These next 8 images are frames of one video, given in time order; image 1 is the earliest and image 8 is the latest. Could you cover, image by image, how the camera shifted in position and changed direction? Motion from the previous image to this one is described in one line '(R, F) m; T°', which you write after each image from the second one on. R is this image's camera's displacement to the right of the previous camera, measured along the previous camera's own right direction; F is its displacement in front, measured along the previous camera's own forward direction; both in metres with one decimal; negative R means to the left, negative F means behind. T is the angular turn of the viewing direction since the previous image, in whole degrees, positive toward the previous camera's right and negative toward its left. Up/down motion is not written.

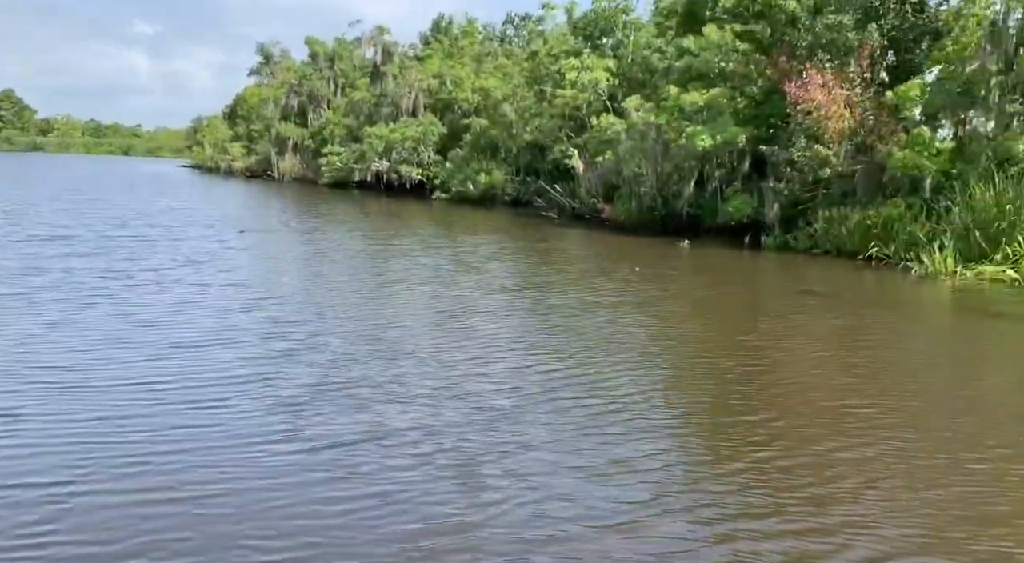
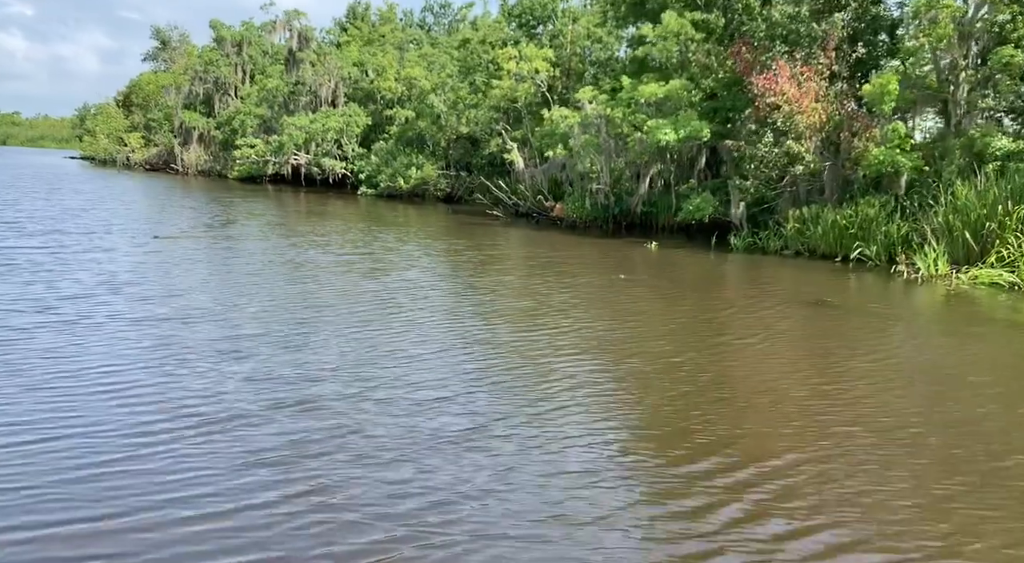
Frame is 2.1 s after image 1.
(-1.0, +1.7) m; +5°
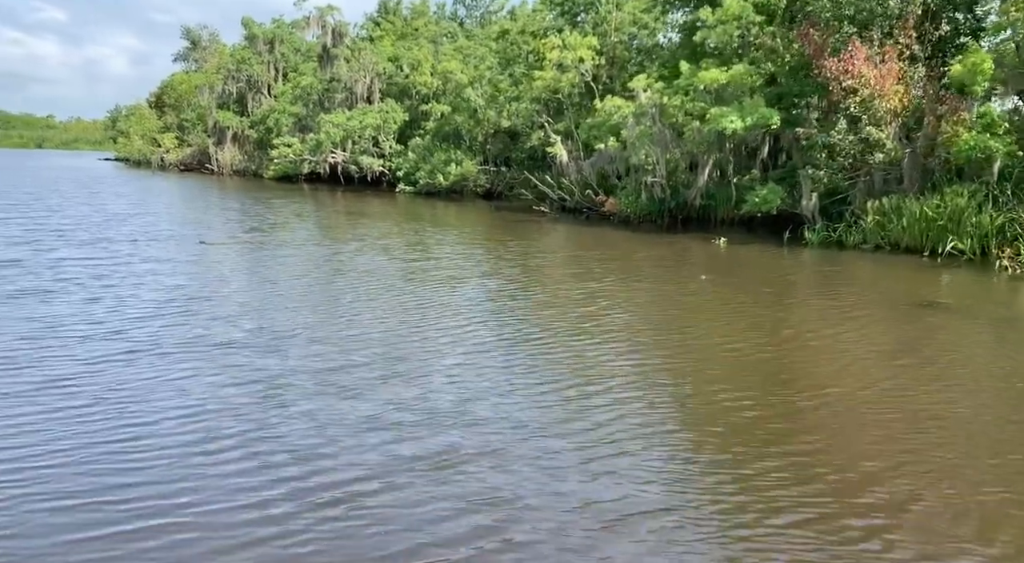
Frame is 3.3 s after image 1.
(-0.6, +1.1) m; -2°
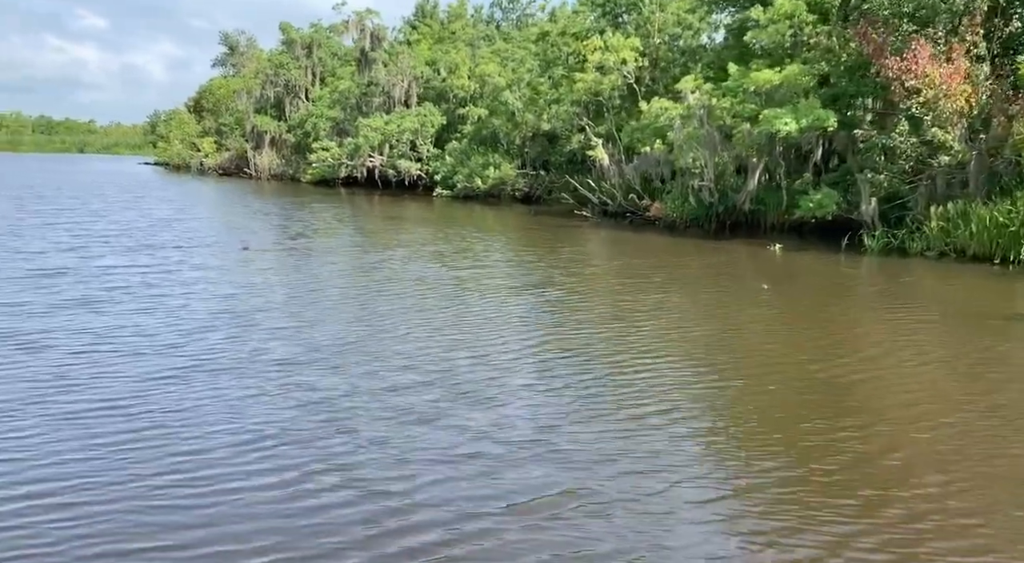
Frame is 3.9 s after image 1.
(-0.2, +0.6) m; -2°
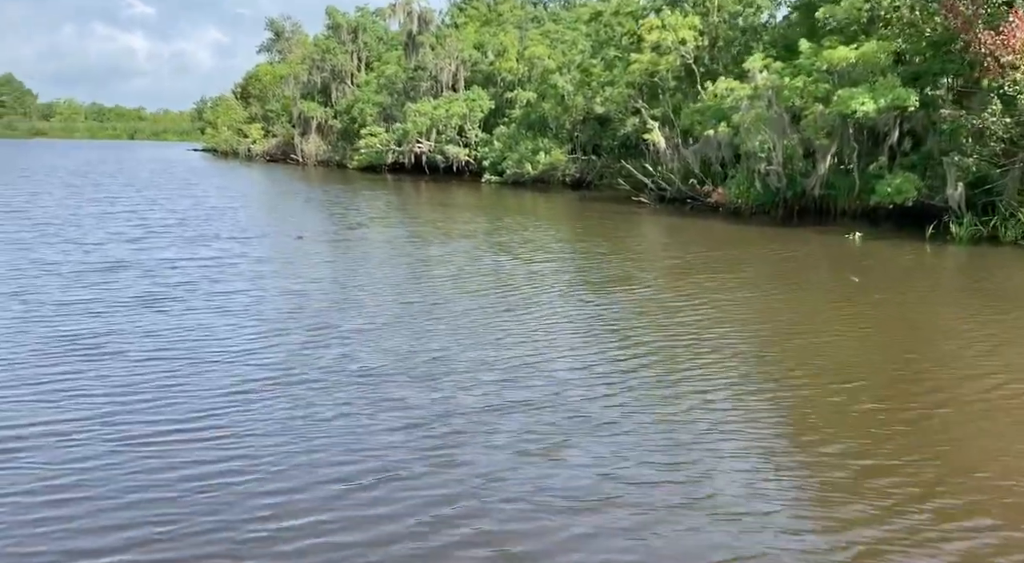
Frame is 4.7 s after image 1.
(-0.3, +0.9) m; -2°
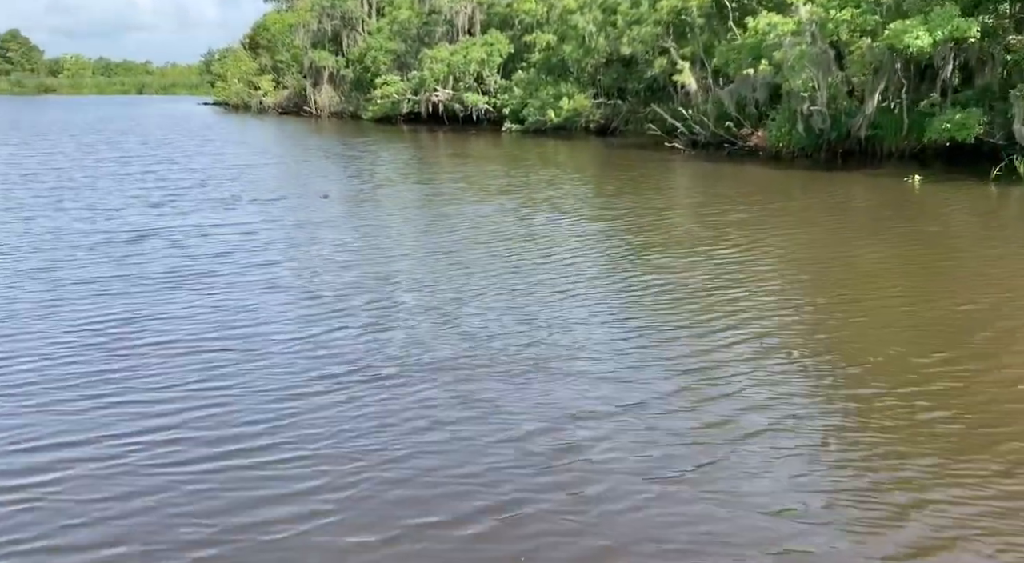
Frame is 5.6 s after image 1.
(-0.4, +1.0) m; -1°
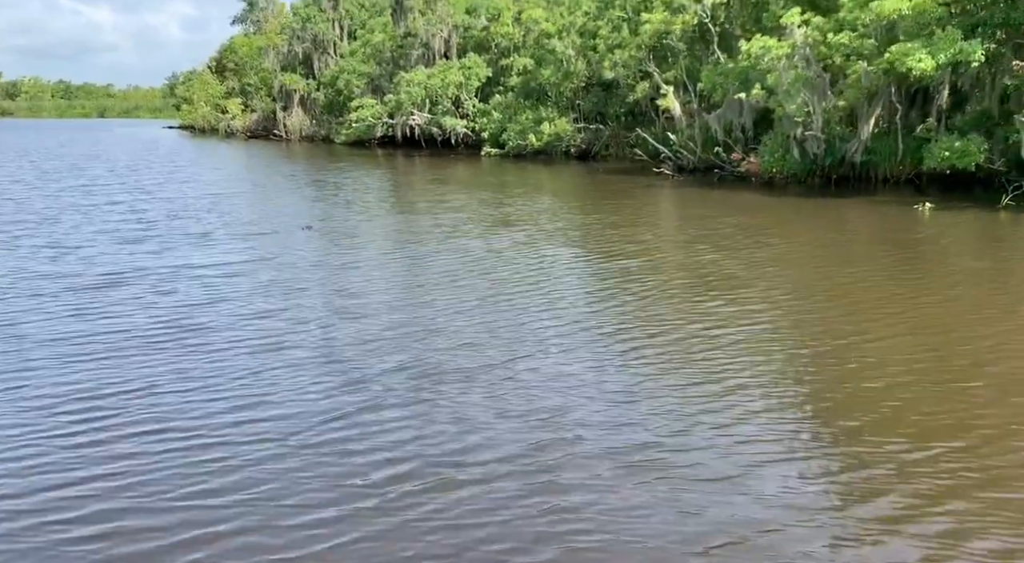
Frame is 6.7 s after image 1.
(-0.5, +0.8) m; +2°
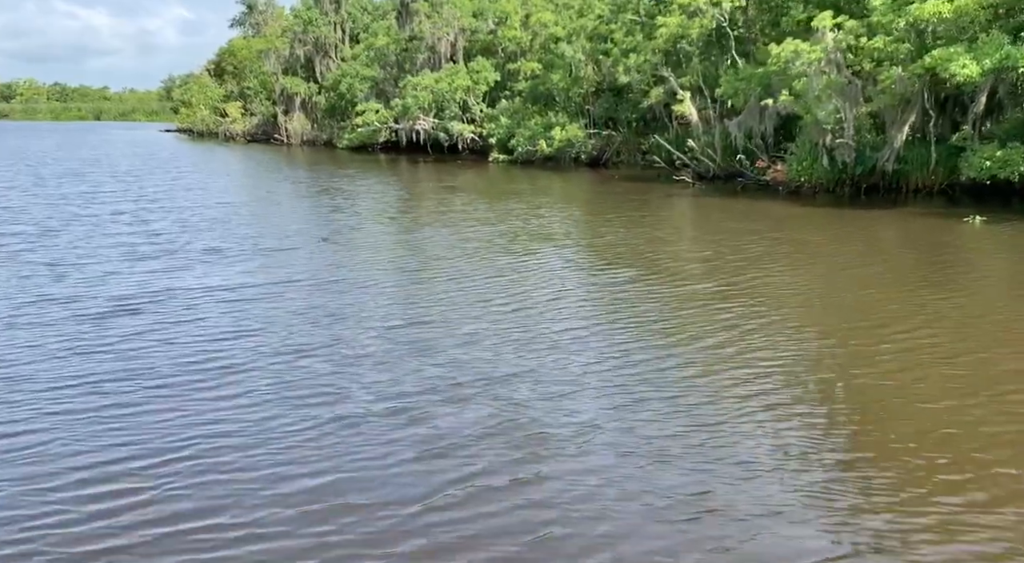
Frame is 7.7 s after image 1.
(-0.5, +0.9) m; 0°
